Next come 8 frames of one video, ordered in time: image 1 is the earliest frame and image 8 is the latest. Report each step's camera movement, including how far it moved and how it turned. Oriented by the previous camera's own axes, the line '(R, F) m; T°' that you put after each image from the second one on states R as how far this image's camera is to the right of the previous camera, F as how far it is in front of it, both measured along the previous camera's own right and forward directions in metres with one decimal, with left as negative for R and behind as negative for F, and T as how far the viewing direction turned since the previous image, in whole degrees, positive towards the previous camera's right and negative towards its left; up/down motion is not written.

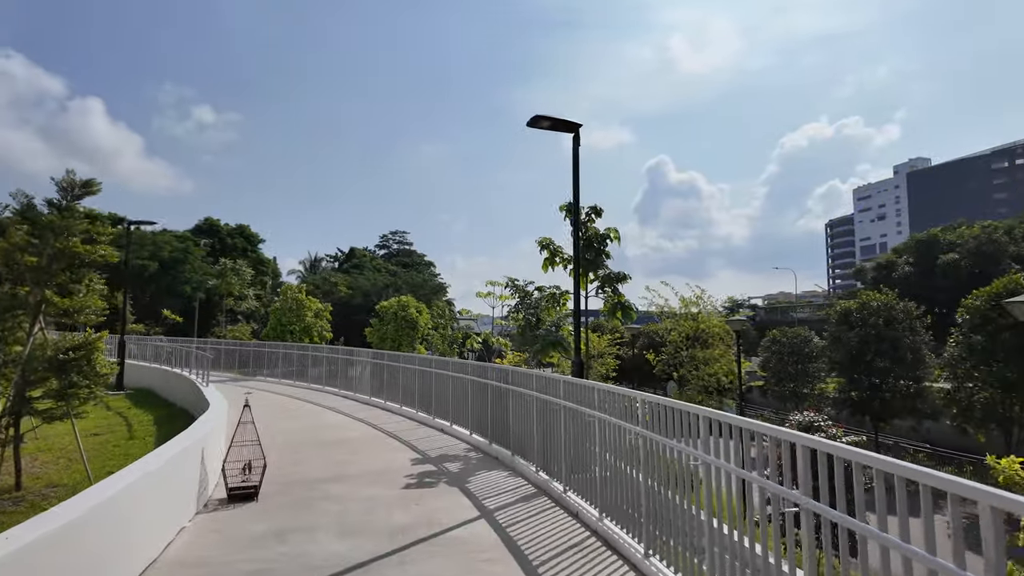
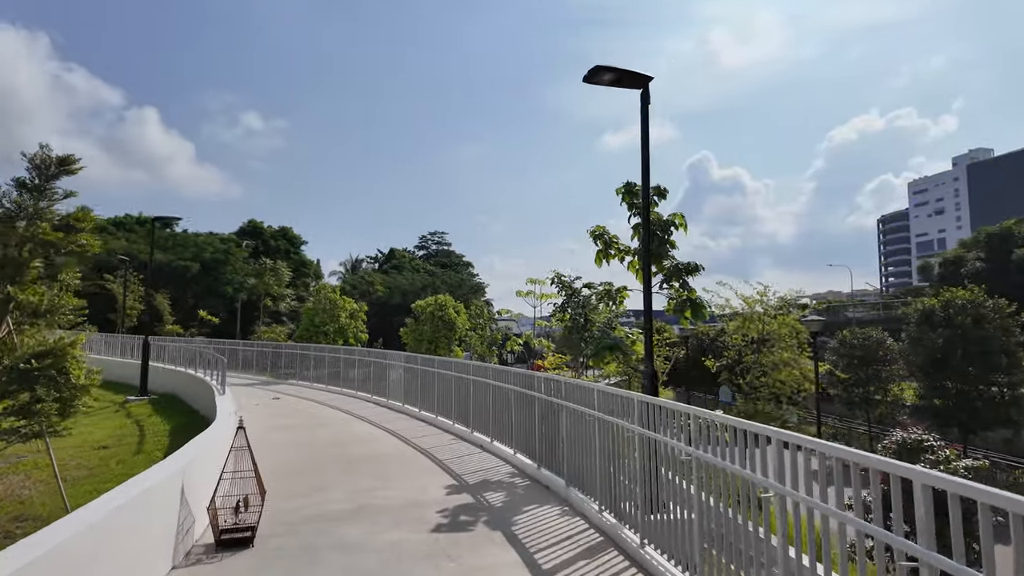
(-0.2, +1.3) m; -4°
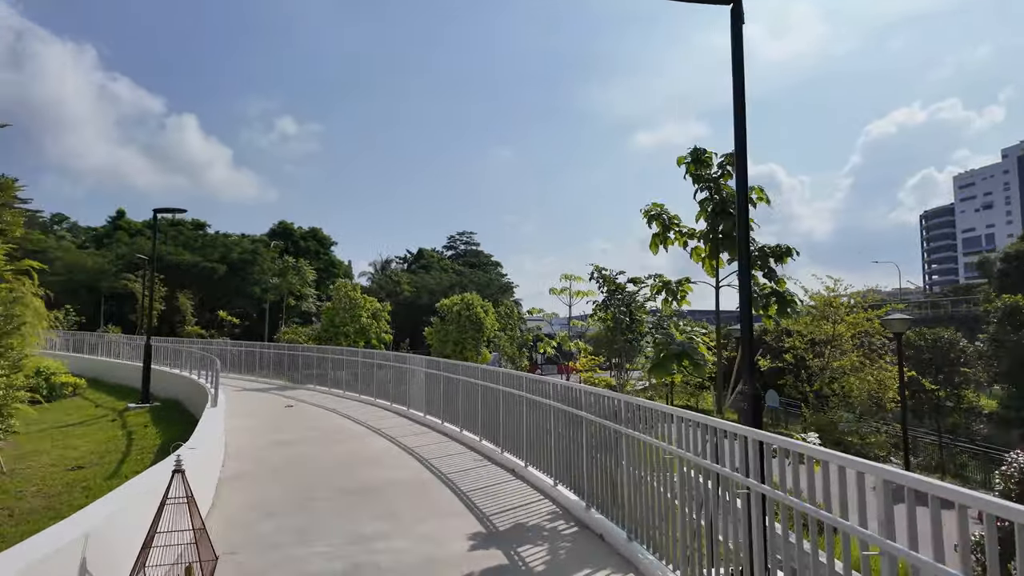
(-0.1, +1.5) m; -3°
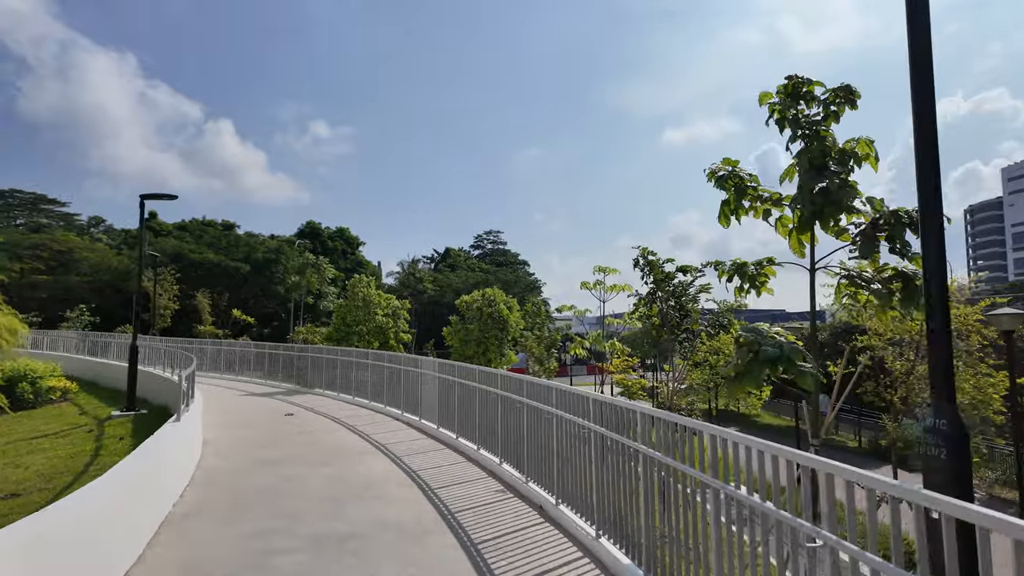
(0.0, +1.7) m; -3°
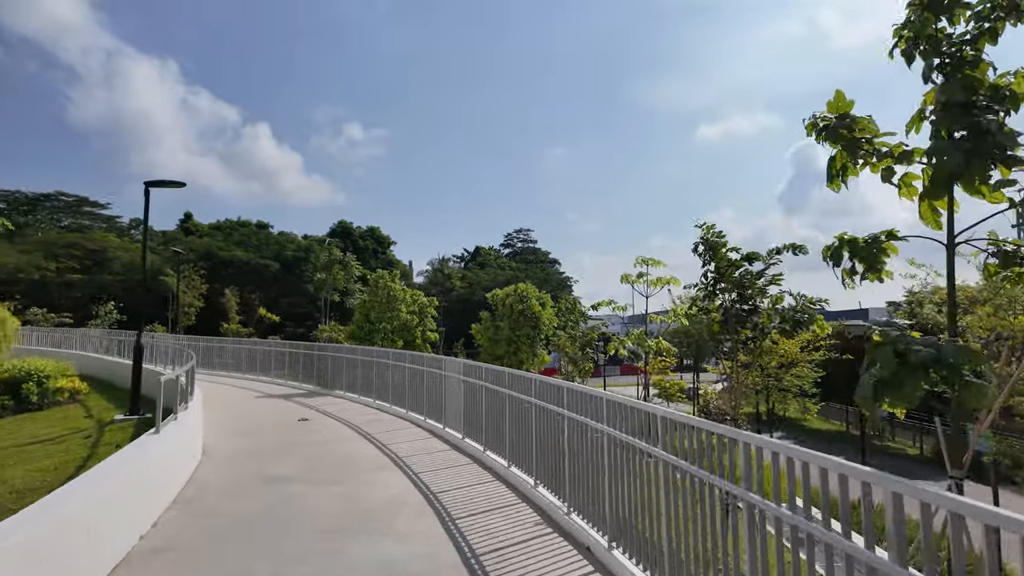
(-0.1, +1.2) m; -3°
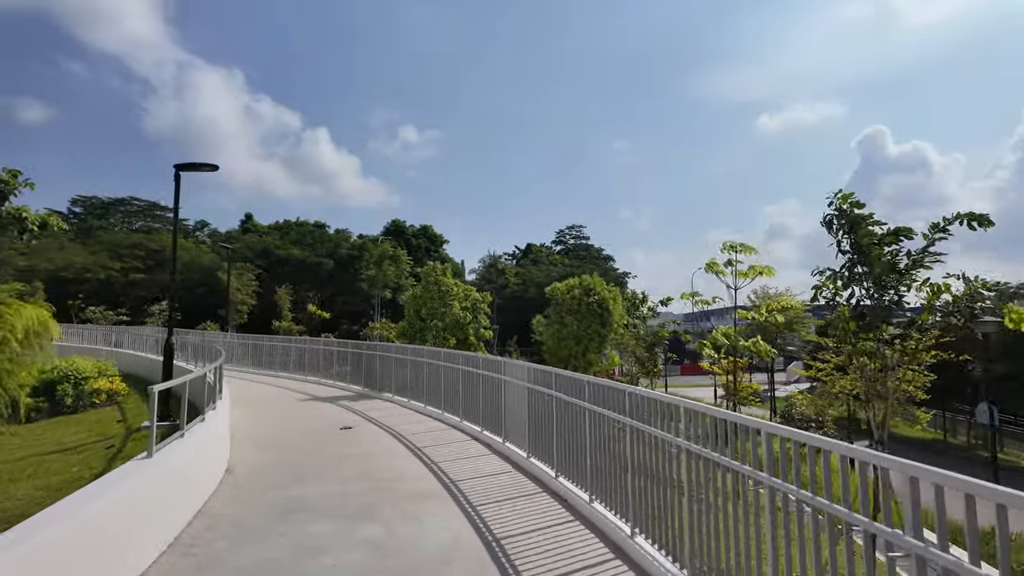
(-0.3, +1.5) m; -5°
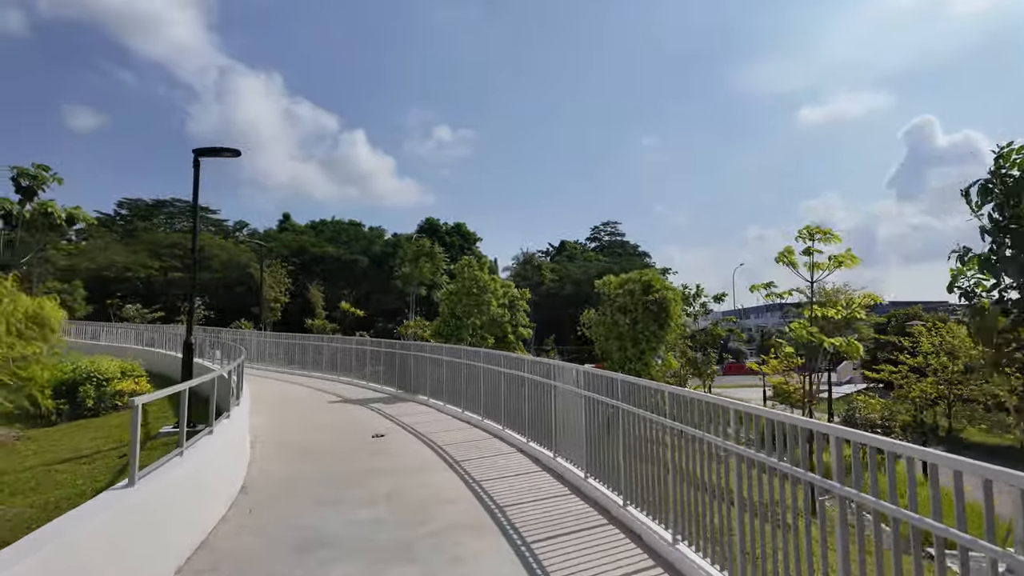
(-0.2, +1.0) m; -3°
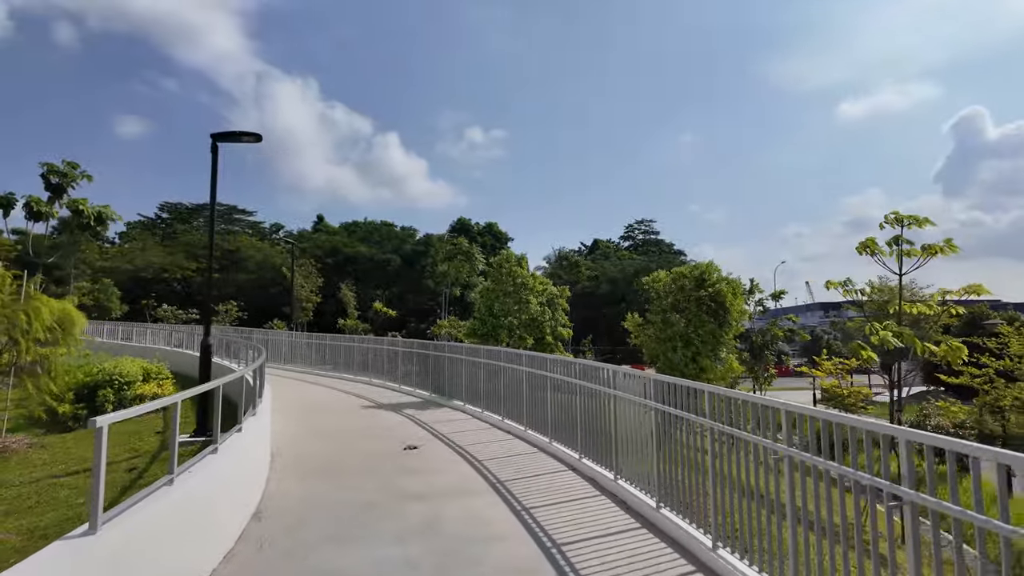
(-0.2, +1.0) m; -3°
